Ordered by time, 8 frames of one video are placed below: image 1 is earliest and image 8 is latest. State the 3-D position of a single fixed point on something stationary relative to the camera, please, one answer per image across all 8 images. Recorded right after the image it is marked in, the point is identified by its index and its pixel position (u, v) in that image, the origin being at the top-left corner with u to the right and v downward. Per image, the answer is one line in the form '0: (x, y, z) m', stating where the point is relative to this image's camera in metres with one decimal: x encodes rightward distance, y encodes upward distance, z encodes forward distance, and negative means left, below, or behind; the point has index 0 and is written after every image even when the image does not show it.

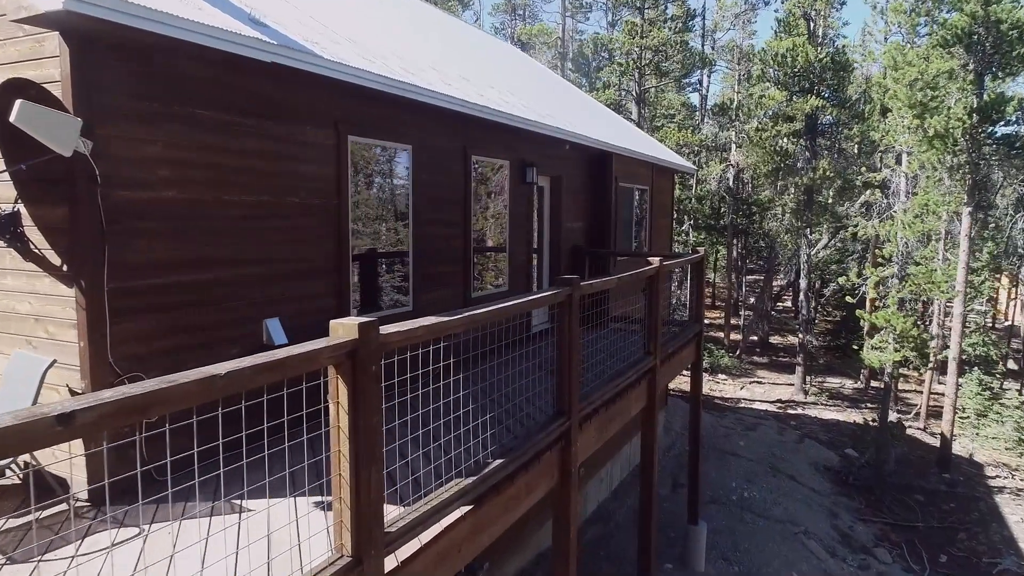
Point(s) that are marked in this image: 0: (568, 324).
0: (+0.3, -0.2, +4.3) m
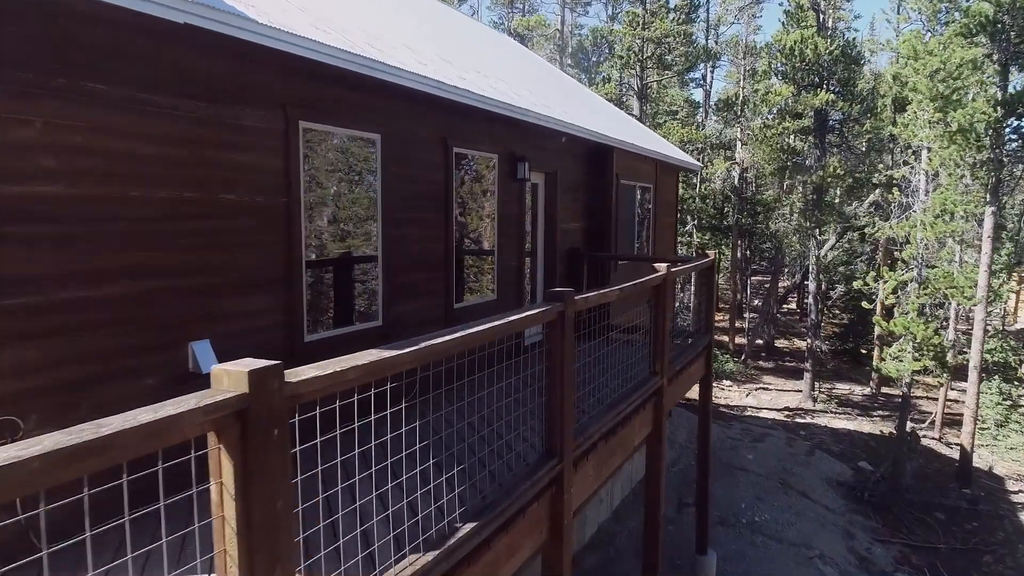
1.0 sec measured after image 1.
0: (+0.2, -0.3, +3.6) m
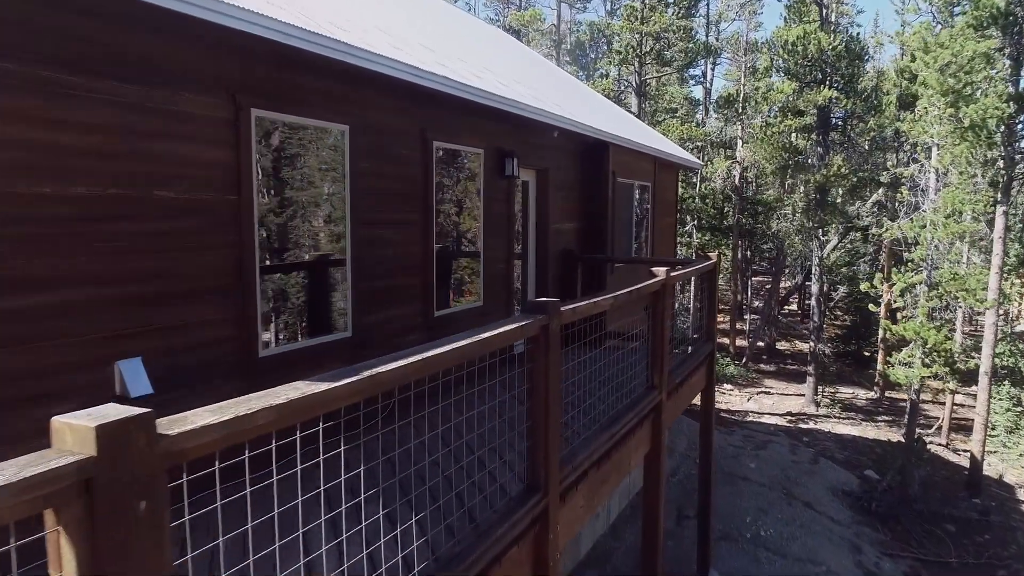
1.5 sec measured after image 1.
0: (+0.1, -0.3, +3.1) m
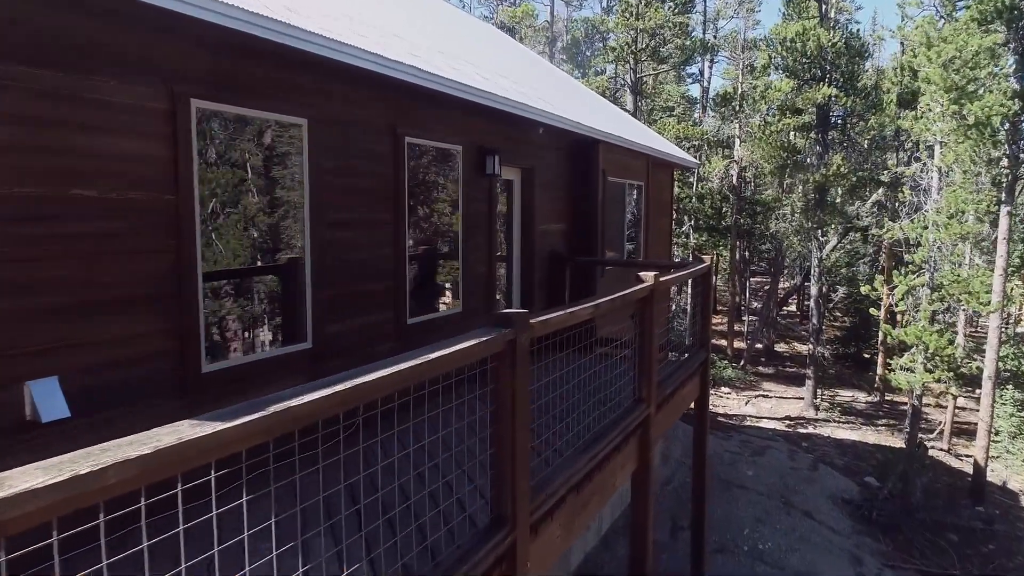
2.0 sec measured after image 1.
0: (0.0, -0.4, +2.8) m
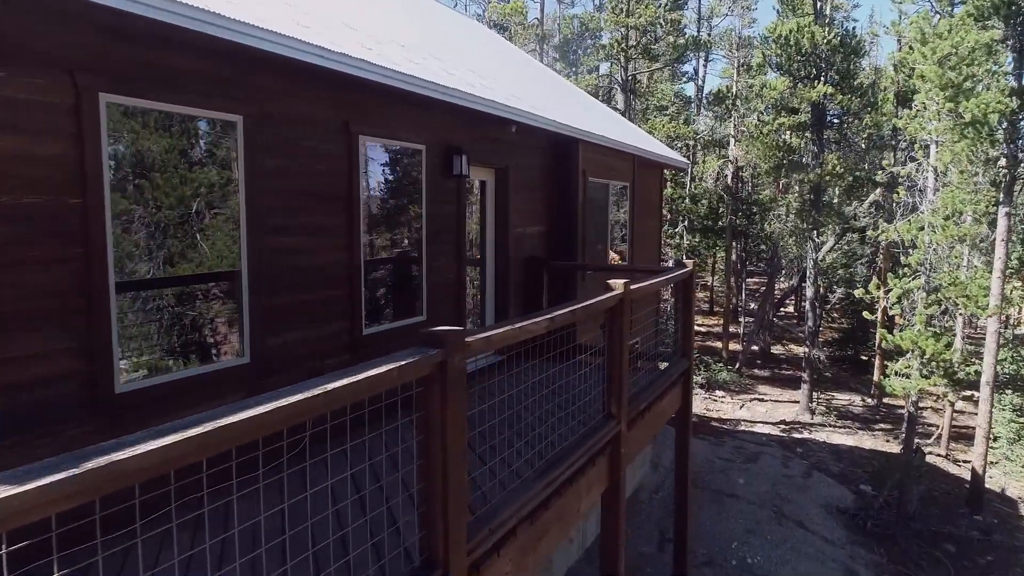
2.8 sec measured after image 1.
0: (-0.2, -0.4, +2.5) m
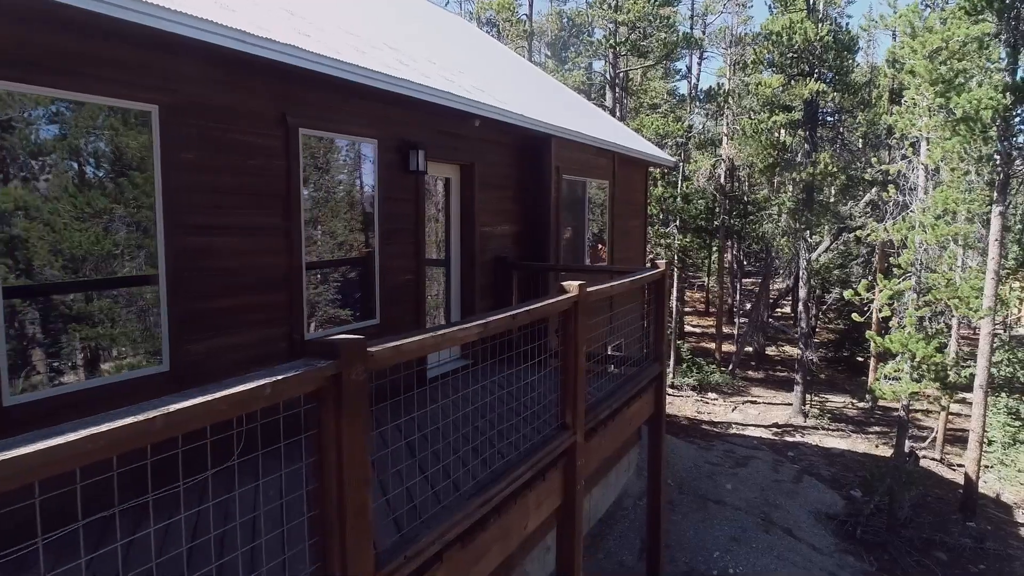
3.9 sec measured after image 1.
0: (-0.5, -0.4, +2.2) m
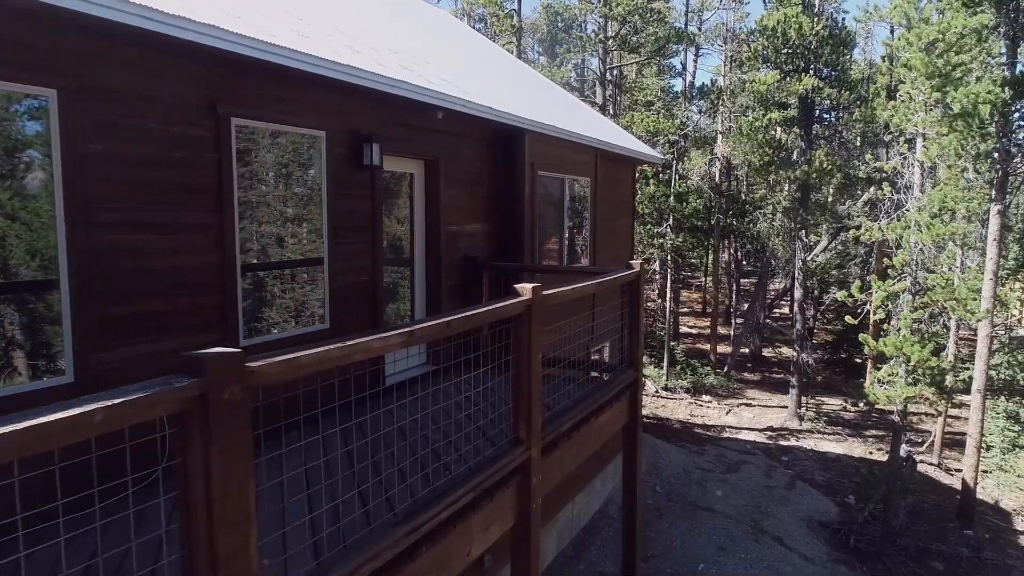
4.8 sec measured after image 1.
0: (-0.8, -0.4, +1.9) m
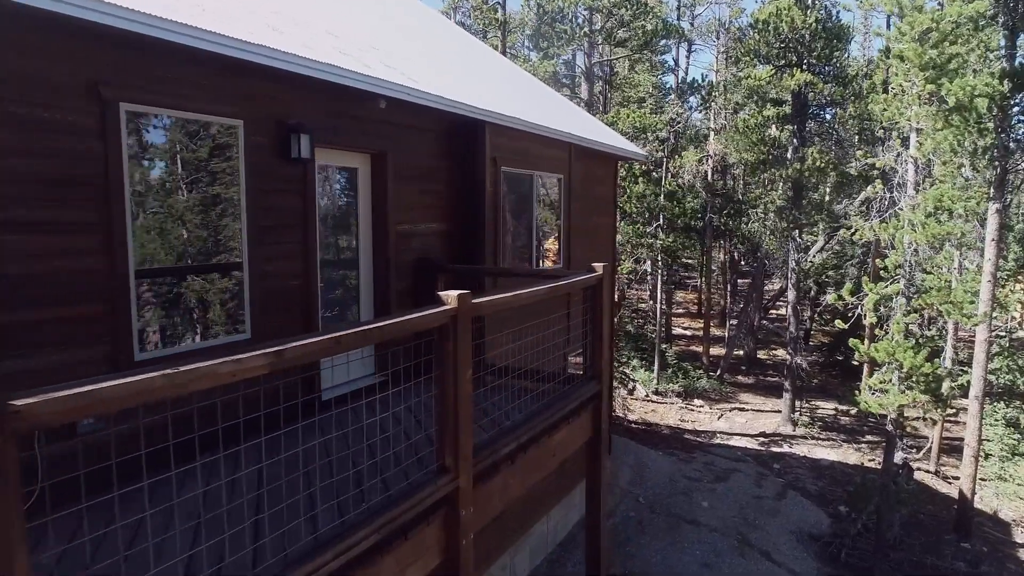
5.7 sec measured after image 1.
0: (-1.1, -0.5, +1.4) m
